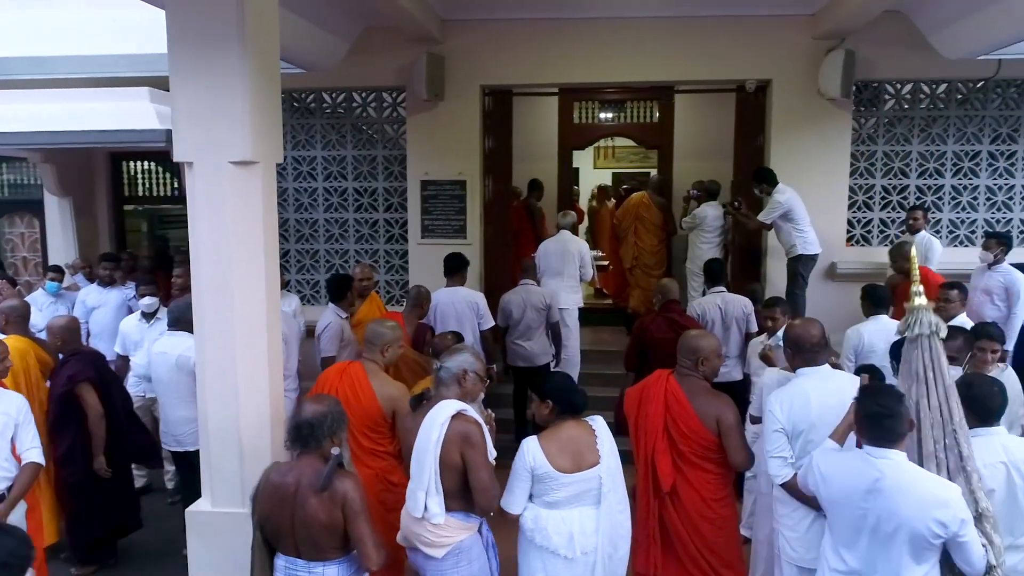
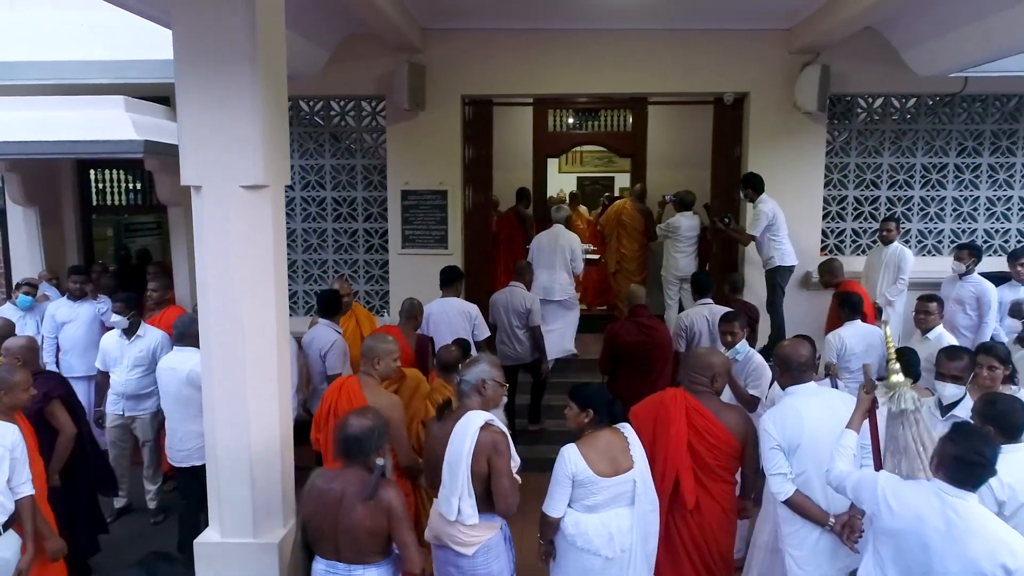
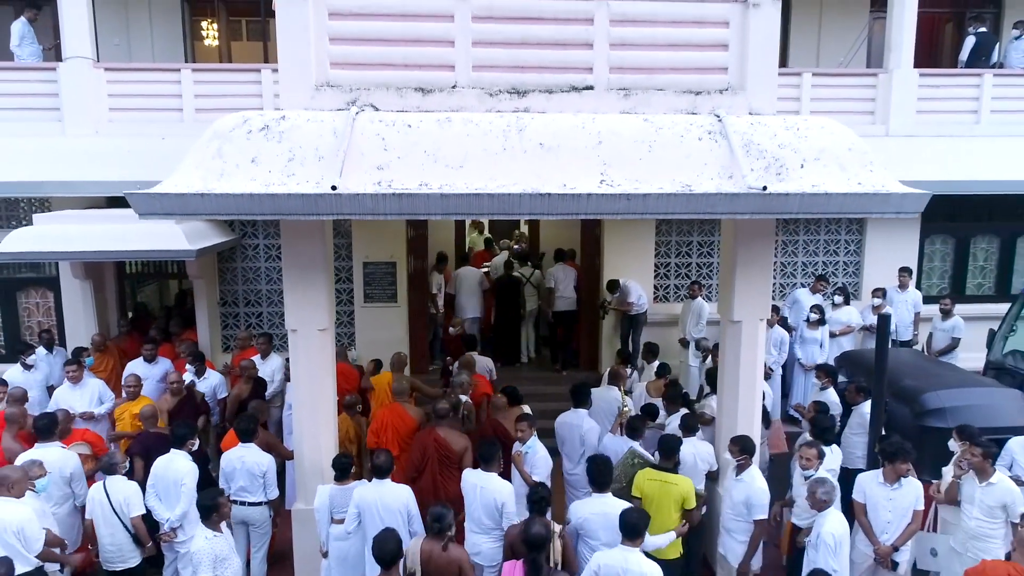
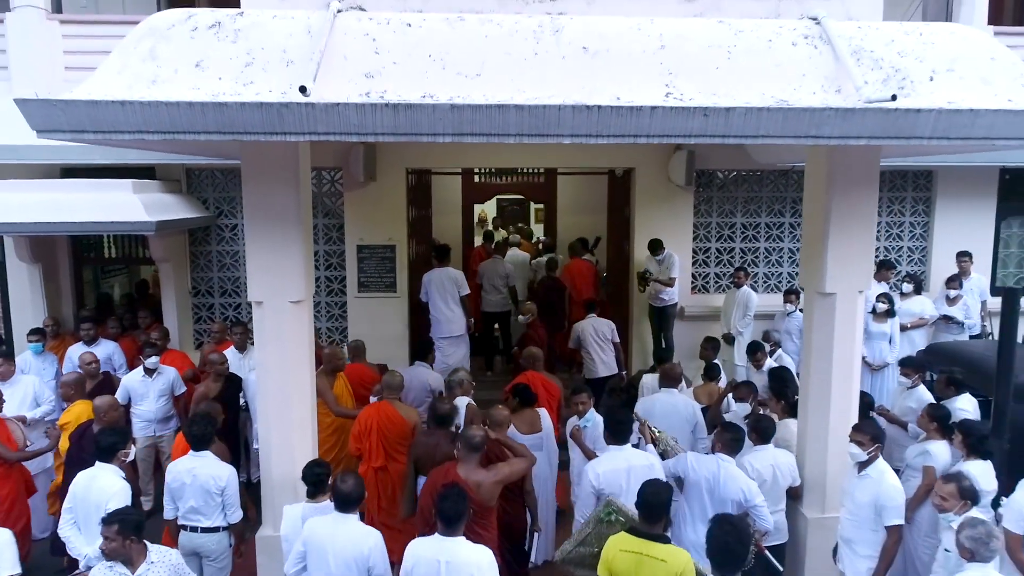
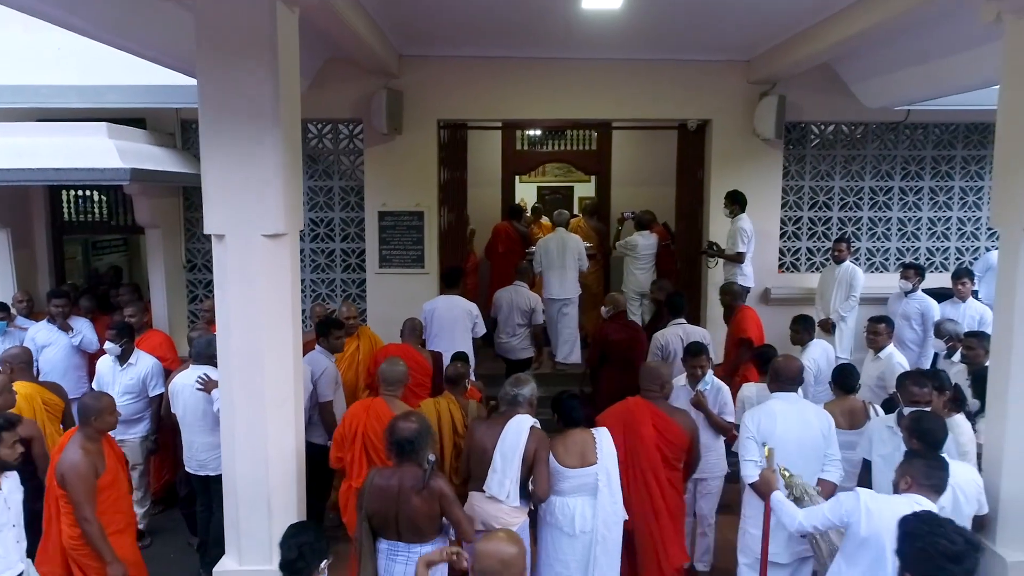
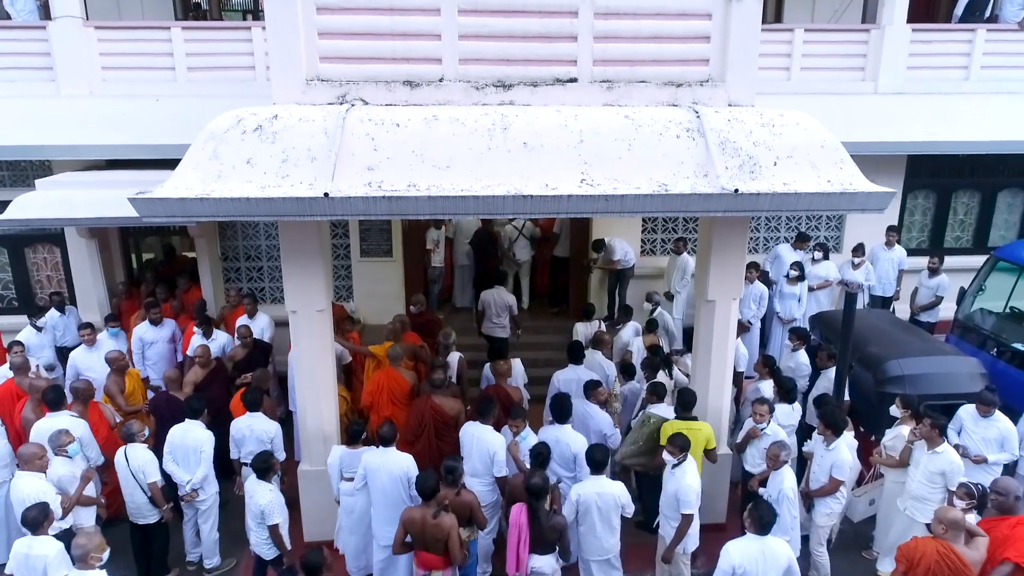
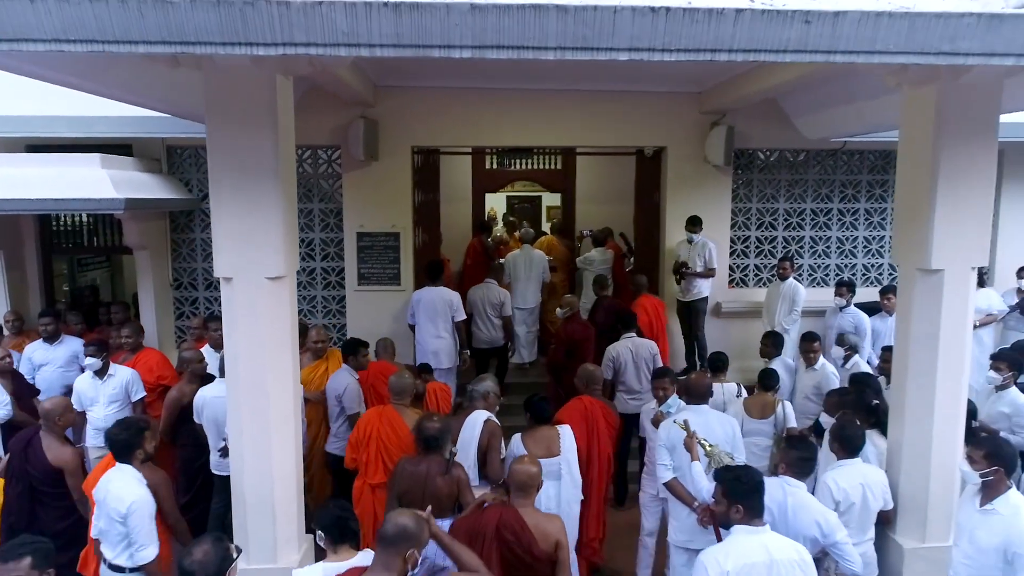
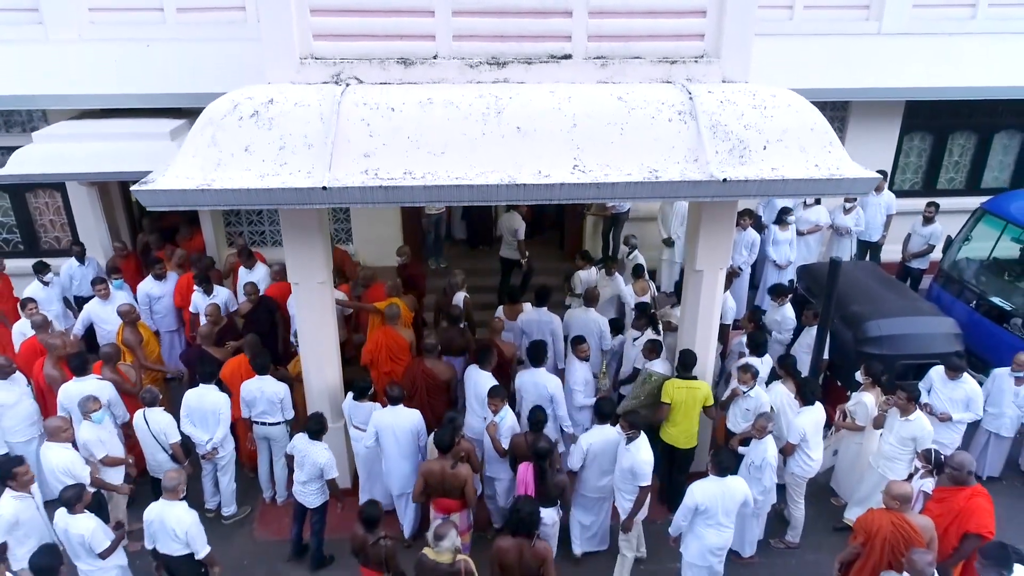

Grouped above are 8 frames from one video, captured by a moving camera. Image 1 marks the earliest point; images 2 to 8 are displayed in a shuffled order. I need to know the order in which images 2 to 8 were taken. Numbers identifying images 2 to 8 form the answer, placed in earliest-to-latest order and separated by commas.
2, 5, 7, 4, 3, 6, 8
